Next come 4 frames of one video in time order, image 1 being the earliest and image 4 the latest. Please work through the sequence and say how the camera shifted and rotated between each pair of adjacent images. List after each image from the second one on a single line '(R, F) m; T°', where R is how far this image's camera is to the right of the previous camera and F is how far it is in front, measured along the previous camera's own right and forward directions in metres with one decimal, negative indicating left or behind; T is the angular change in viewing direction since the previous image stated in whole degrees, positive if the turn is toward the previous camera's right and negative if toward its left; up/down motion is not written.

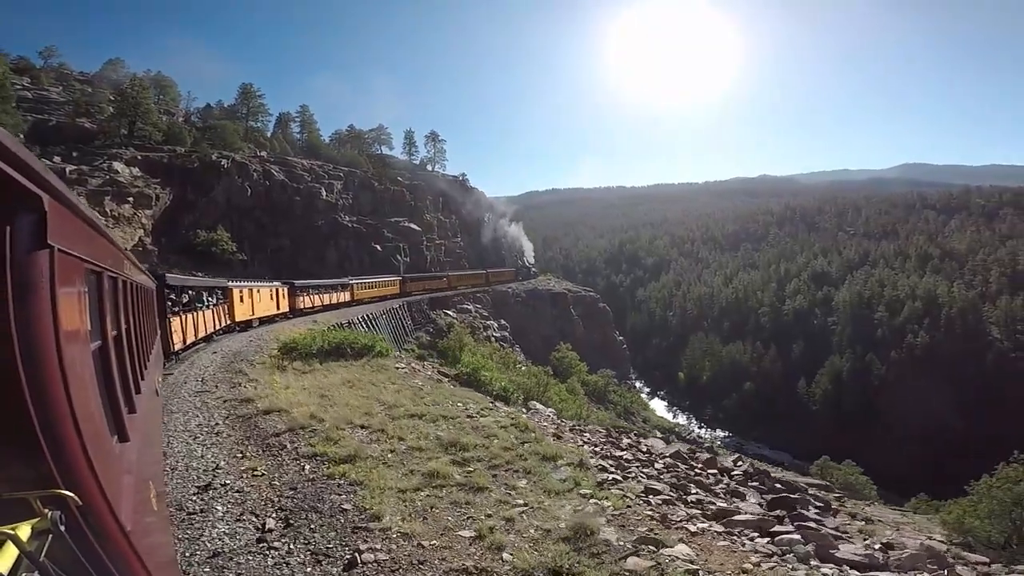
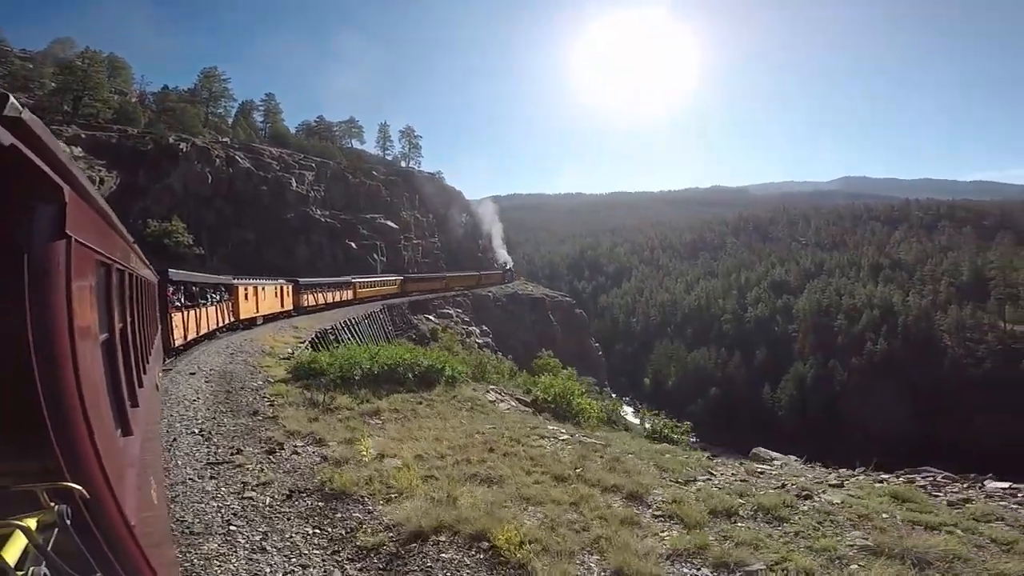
(-1.4, +1.8) m; +4°
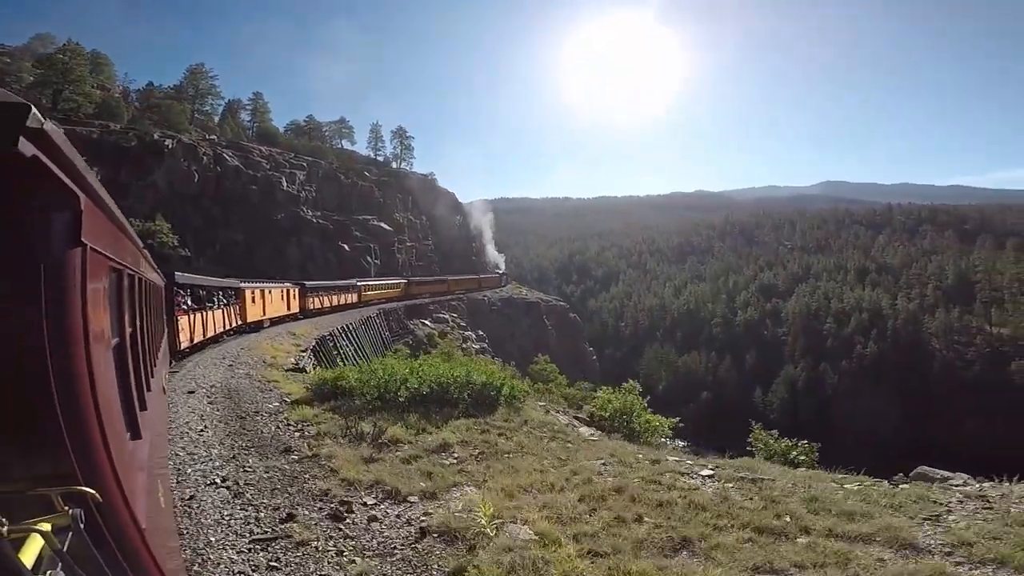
(-0.6, +0.8) m; +1°
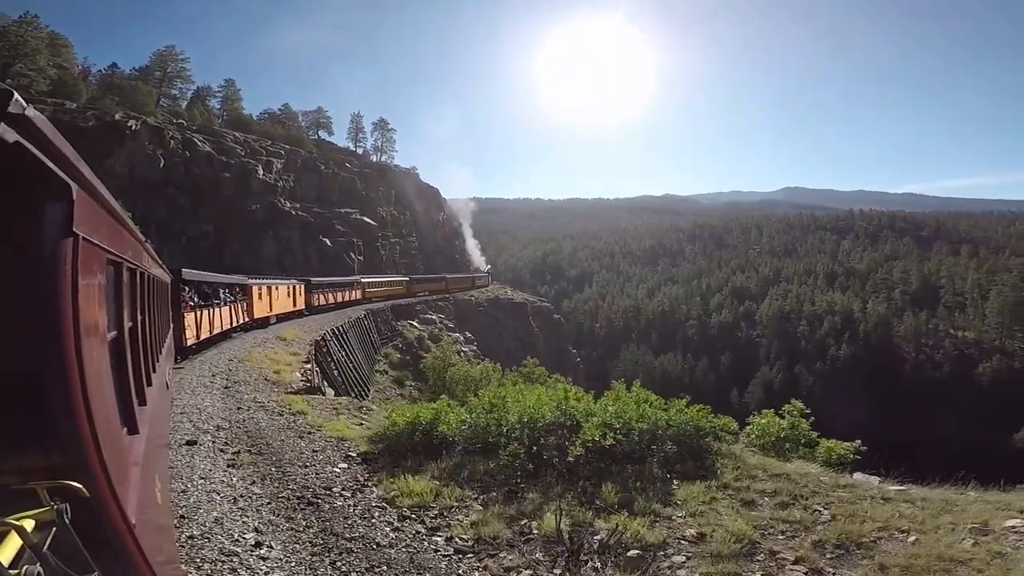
(-1.1, +1.4) m; +3°
